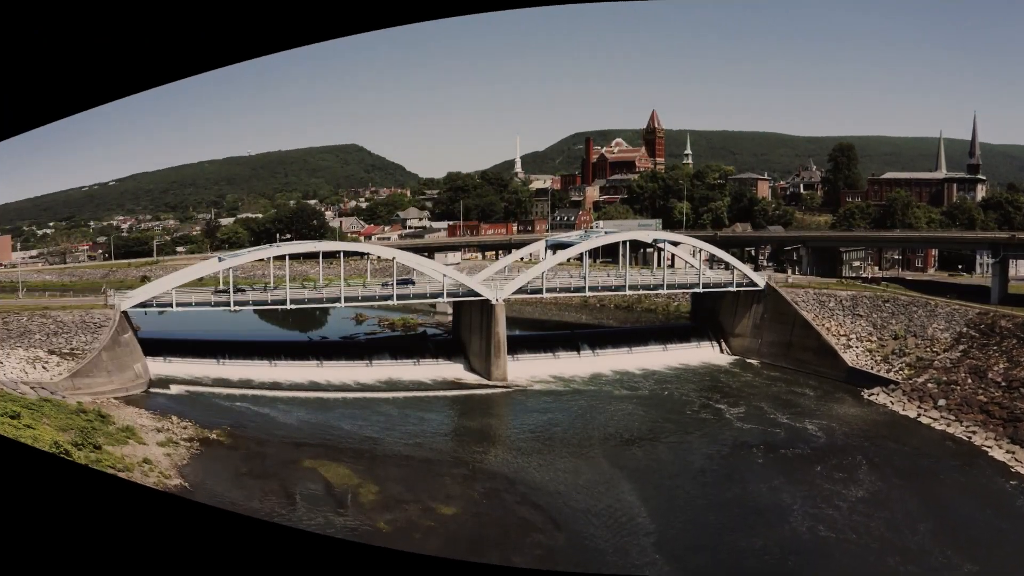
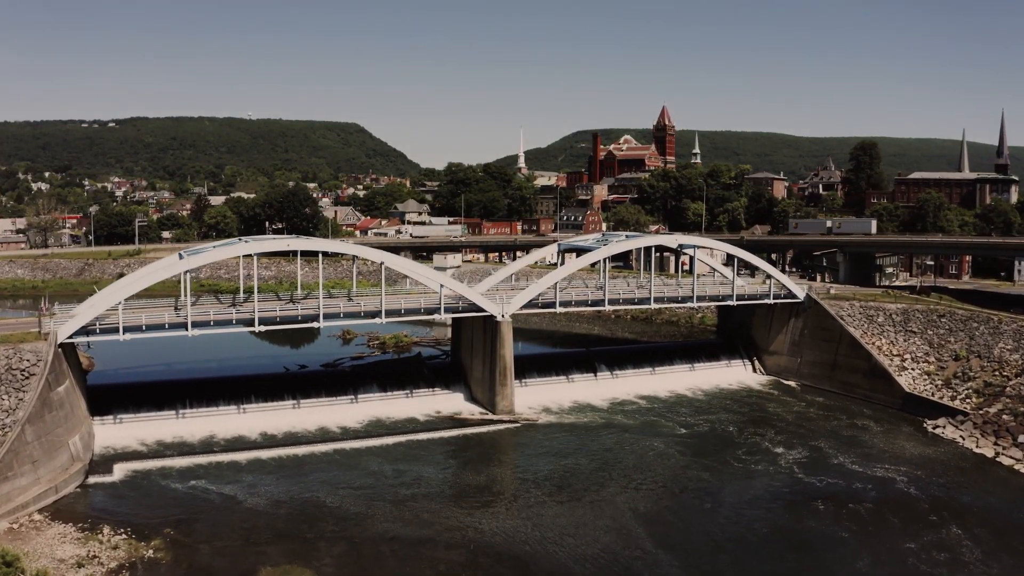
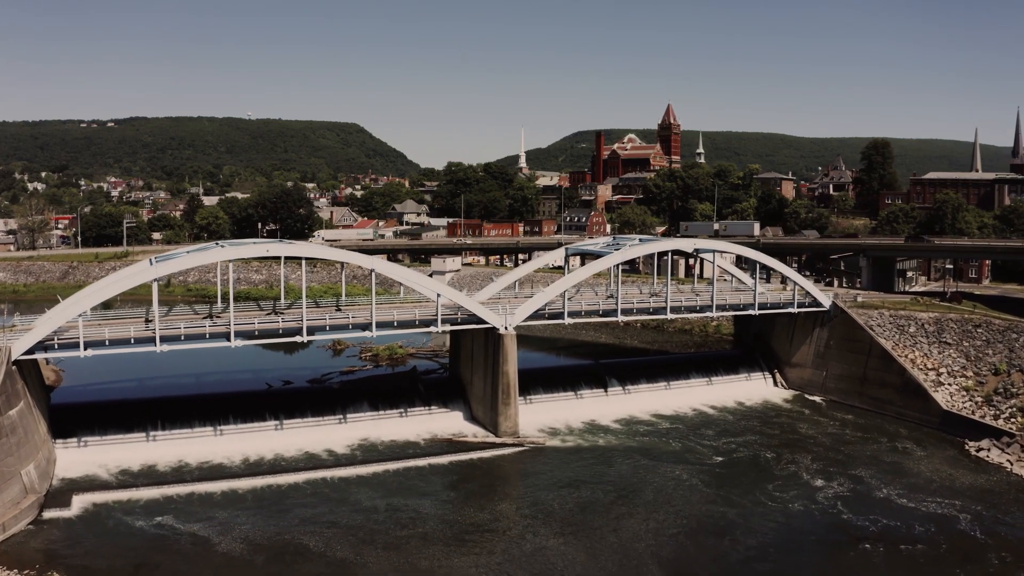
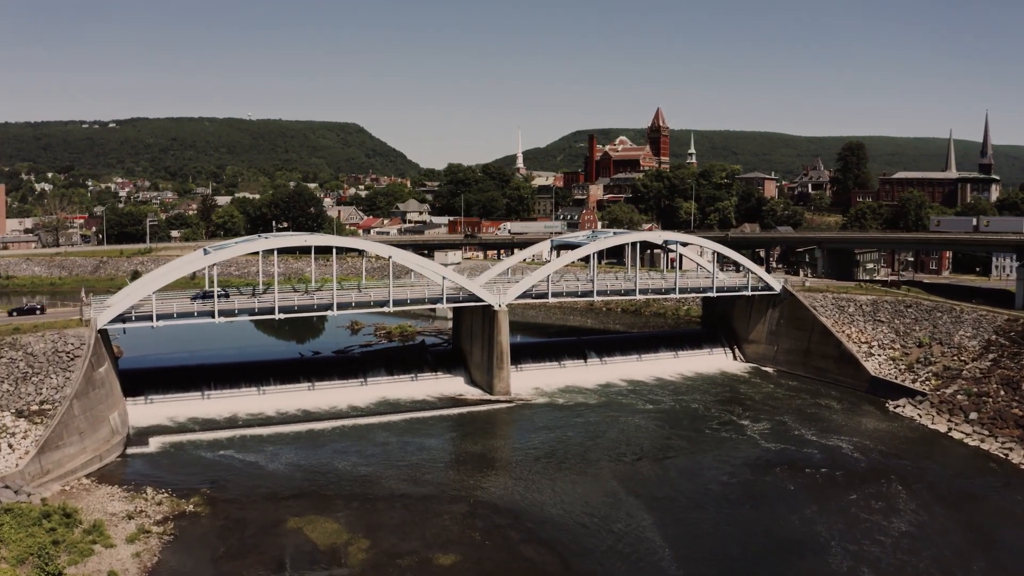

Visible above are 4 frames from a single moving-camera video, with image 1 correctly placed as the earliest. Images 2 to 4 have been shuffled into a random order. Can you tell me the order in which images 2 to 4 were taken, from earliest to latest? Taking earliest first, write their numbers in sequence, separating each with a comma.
4, 2, 3
